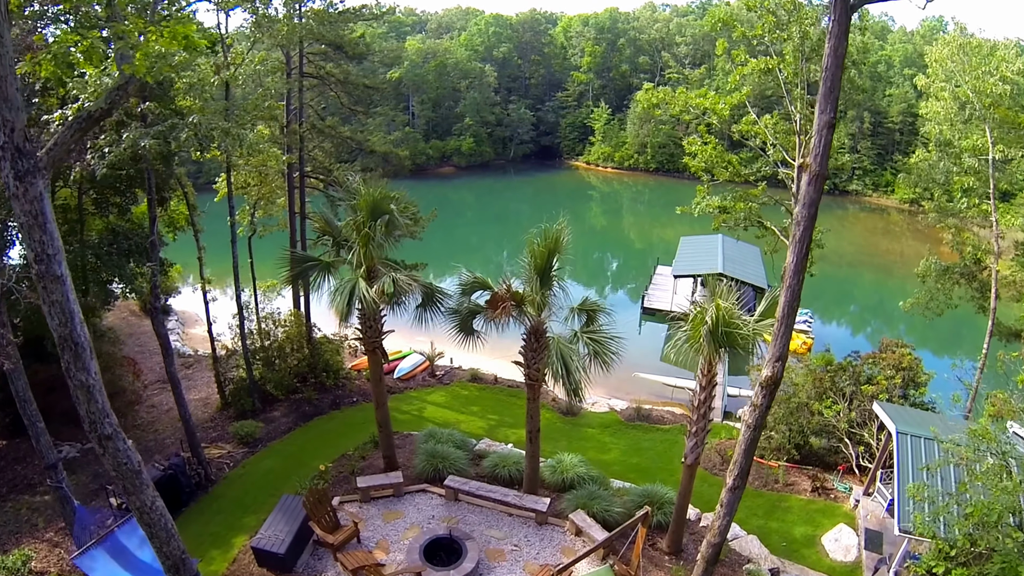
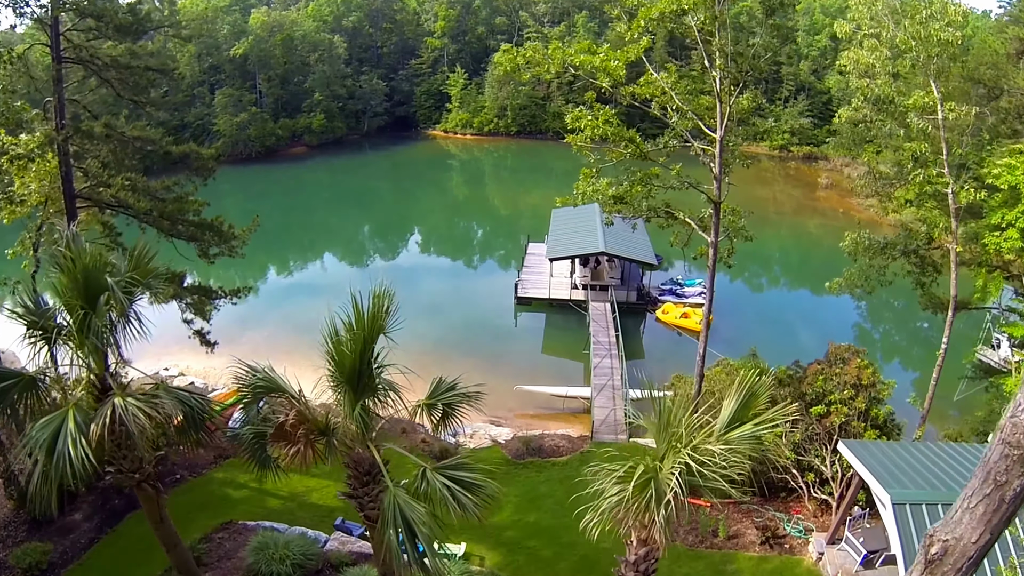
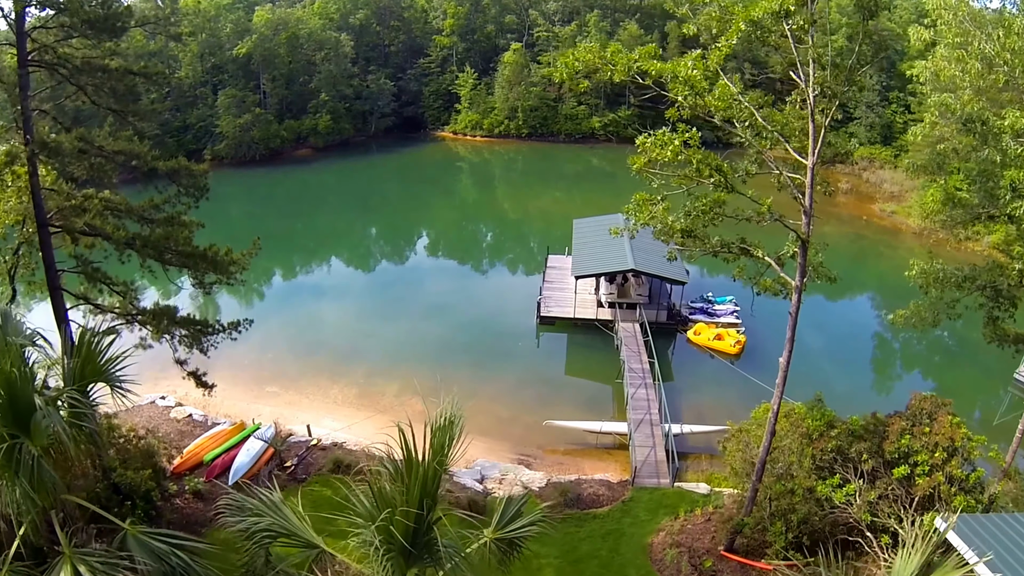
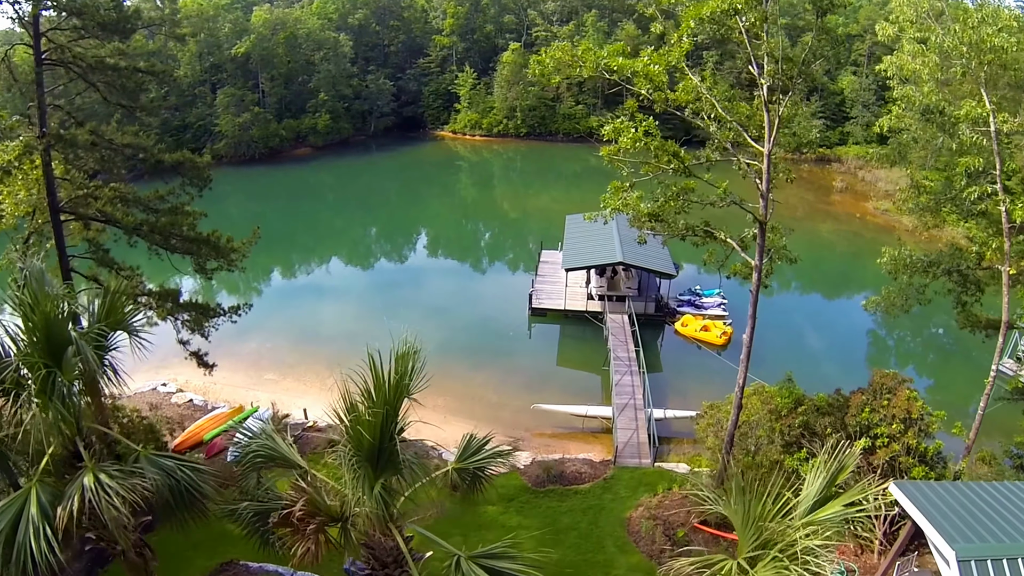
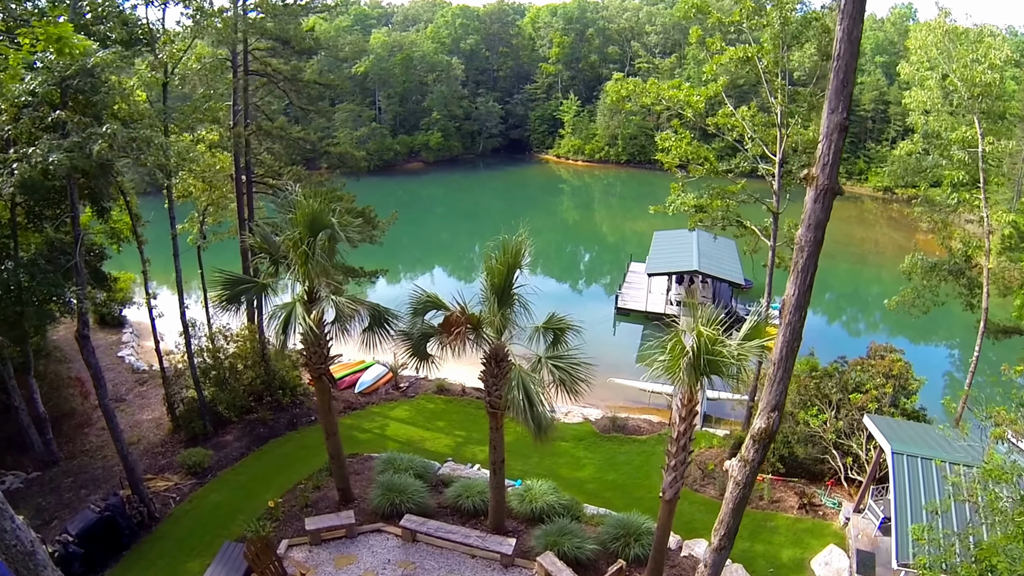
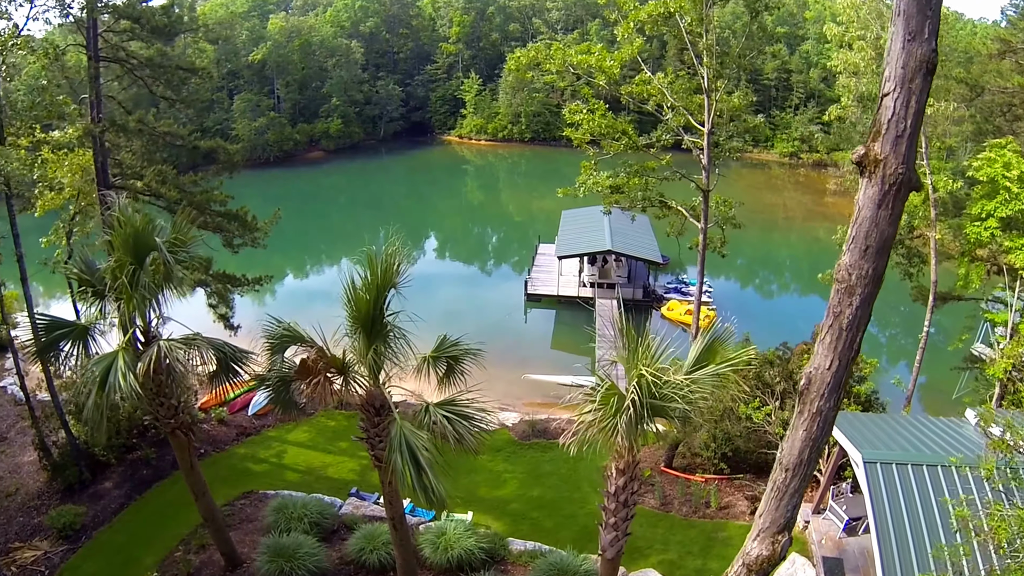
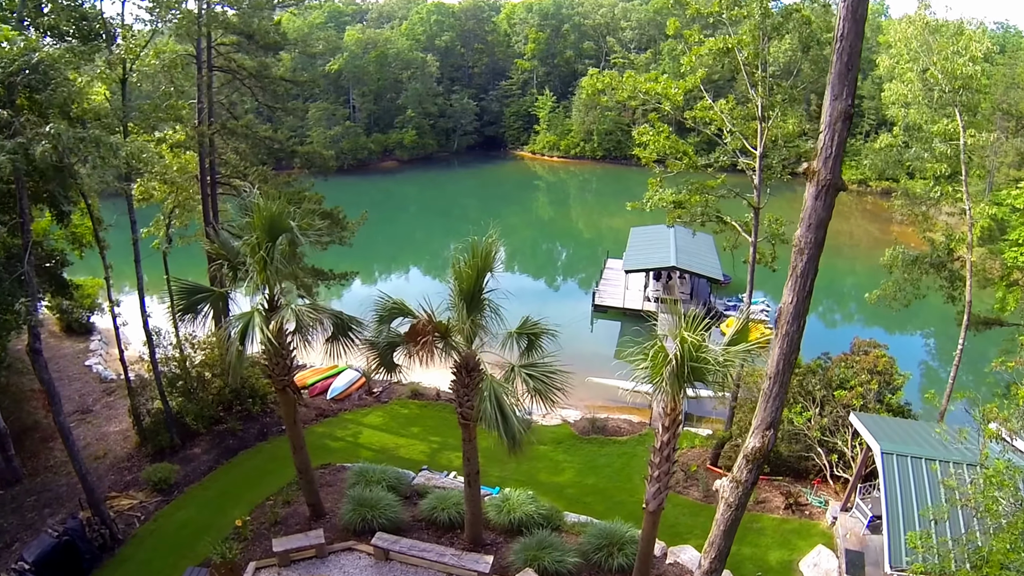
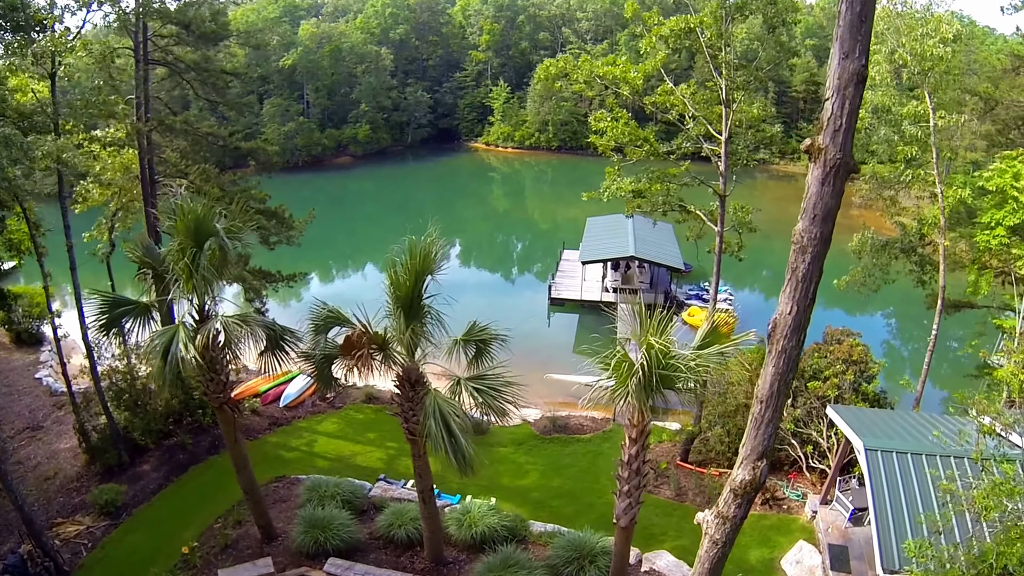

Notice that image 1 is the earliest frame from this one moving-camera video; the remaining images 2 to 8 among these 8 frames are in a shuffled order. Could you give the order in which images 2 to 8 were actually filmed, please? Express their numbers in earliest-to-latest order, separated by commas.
5, 7, 8, 6, 2, 4, 3
